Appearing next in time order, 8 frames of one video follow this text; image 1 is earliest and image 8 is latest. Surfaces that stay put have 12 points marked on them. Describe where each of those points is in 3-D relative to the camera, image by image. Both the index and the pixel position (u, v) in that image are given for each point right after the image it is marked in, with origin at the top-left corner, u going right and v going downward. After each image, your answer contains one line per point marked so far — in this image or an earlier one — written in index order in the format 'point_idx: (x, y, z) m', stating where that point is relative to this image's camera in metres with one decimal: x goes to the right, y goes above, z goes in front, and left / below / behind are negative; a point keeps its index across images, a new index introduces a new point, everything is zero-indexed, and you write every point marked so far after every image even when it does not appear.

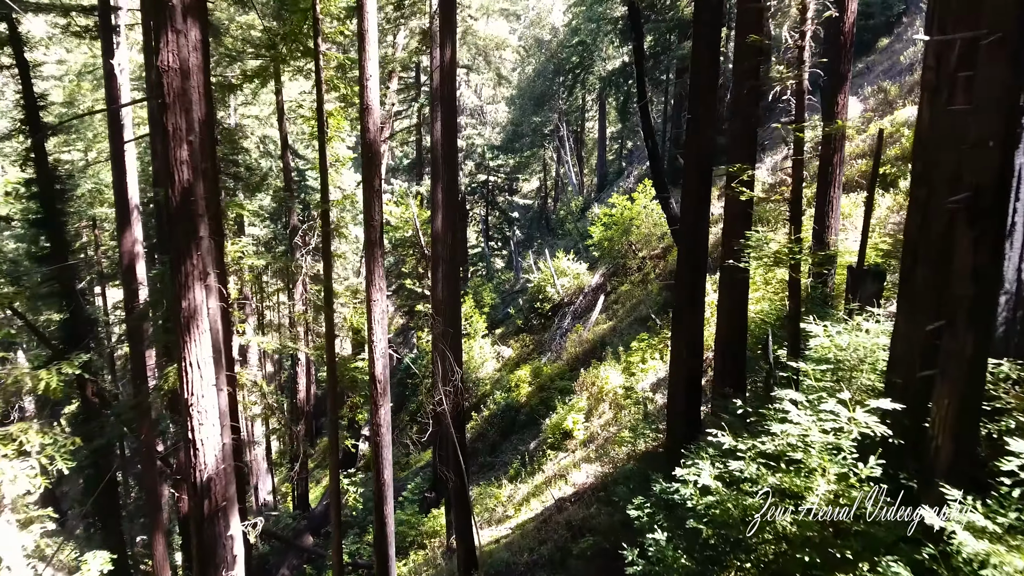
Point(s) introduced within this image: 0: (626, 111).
0: (+4.6, +7.0, +19.6) m
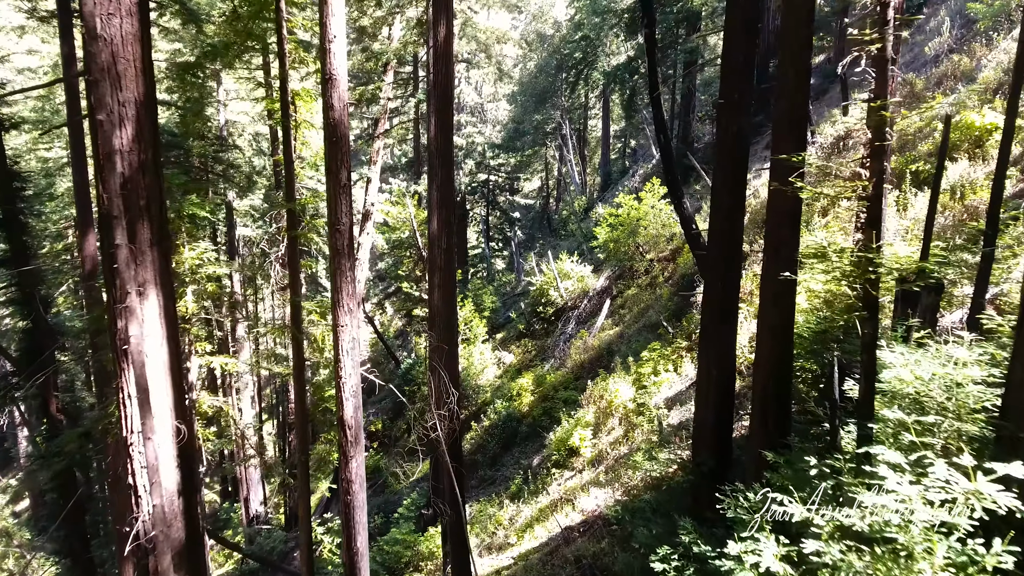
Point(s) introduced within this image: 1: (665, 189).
0: (+4.6, +6.9, +18.8) m
1: (+4.6, +3.0, +14.7) m
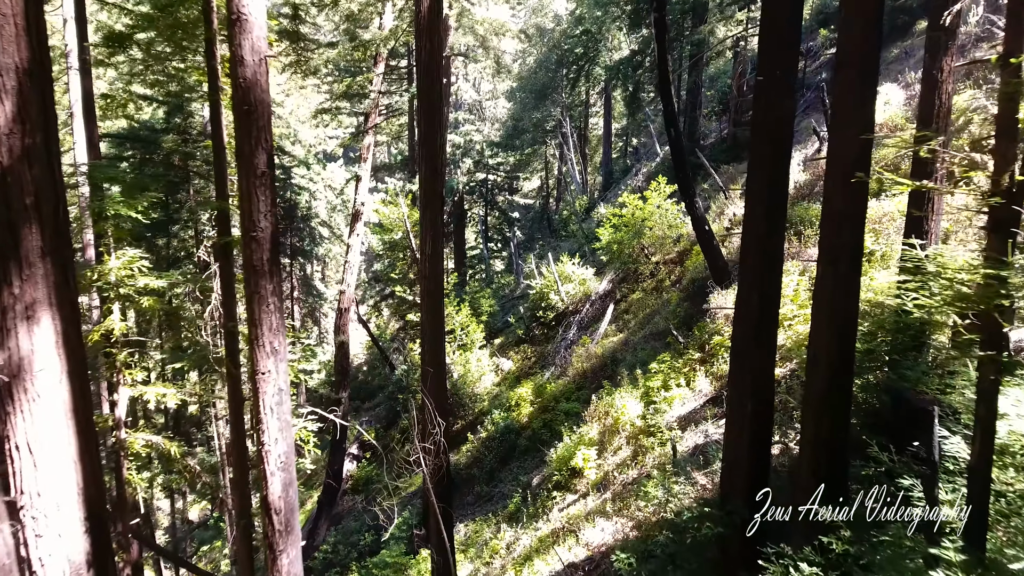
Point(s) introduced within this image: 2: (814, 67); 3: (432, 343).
0: (+4.6, +6.8, +18.1) m
1: (+4.5, +2.9, +13.9) m
2: (+10.9, +8.0, +17.7) m
3: (-0.9, -0.6, +5.6) m
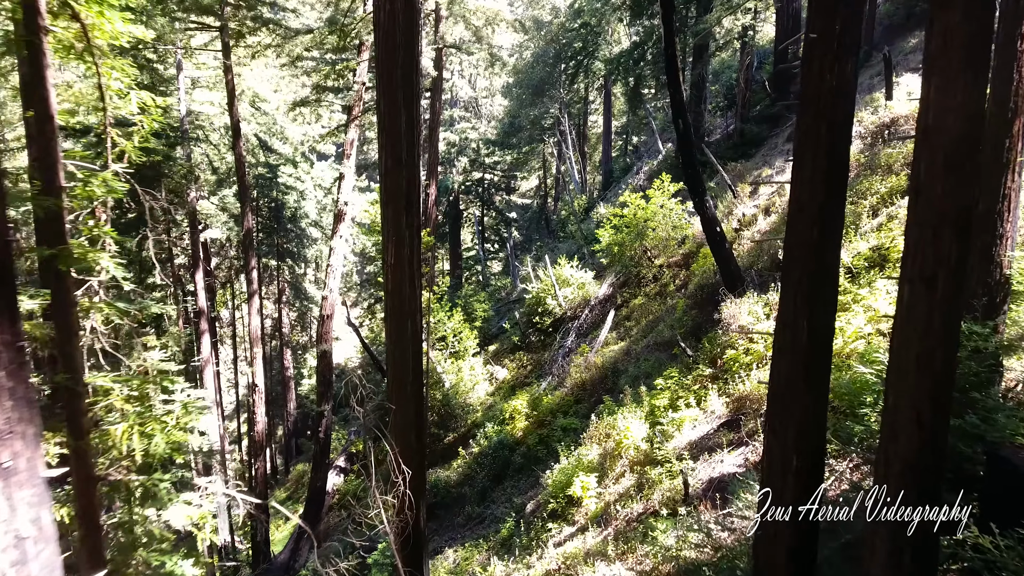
0: (+4.4, +6.7, +17.2) m
1: (+4.4, +2.8, +13.1) m
2: (+10.7, +7.9, +16.9) m
3: (-1.1, -0.8, +4.7) m
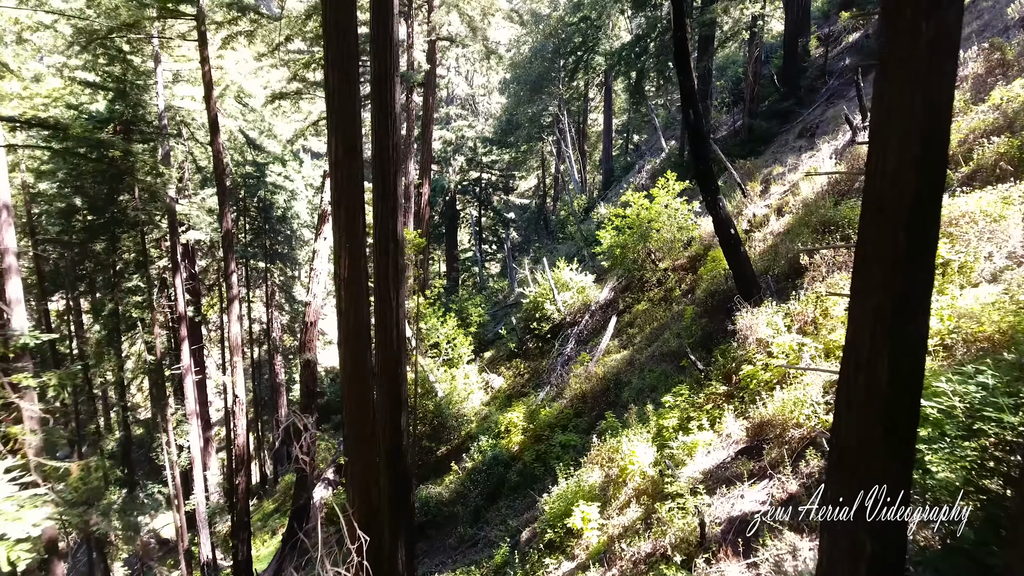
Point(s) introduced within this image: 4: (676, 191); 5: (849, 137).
0: (+4.3, +6.5, +16.5) m
1: (+4.3, +2.6, +12.3) m
2: (+10.6, +7.7, +16.1) m
3: (-1.2, -0.9, +3.9) m
4: (+4.0, +2.4, +11.9) m
5: (+7.6, +3.4, +11.1) m
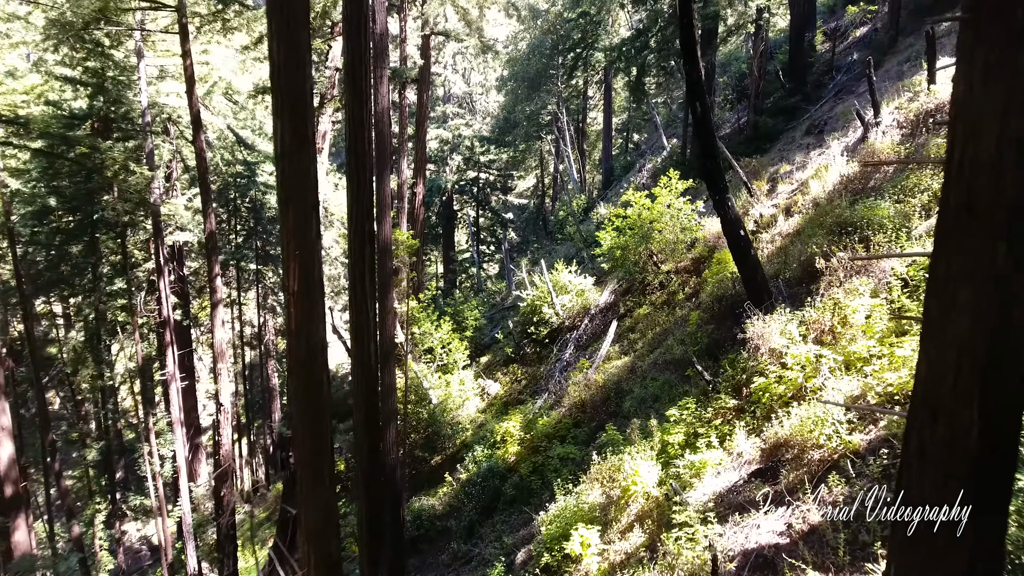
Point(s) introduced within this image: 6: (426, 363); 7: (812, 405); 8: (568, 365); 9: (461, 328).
0: (+4.2, +6.5, +16.0) m
1: (+4.2, +2.5, +11.8) m
2: (+10.5, +7.7, +15.6) m
3: (-1.3, -1.0, +3.4) m
4: (+3.9, +2.3, +11.4) m
5: (+7.5, +3.3, +10.6) m
6: (-2.5, -2.2, +14.1) m
7: (+3.4, -1.3, +5.5) m
8: (+1.4, -2.0, +12.7) m
9: (-1.8, -1.4, +17.1) m
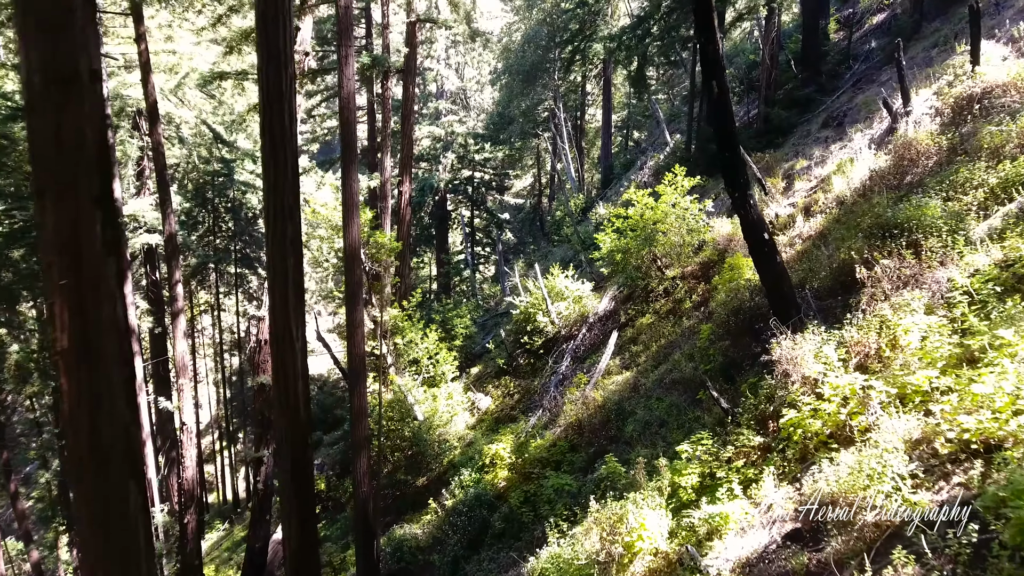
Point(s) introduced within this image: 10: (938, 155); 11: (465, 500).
0: (+4.0, +6.3, +14.9) m
1: (+3.9, +2.4, +10.7) m
2: (+10.2, +7.5, +14.6) m
3: (-1.5, -1.1, +2.4) m
4: (+3.7, +2.1, +10.3) m
5: (+7.3, +3.2, +9.5) m
6: (-2.7, -2.3, +13.0) m
7: (+3.2, -1.5, +4.5) m
8: (+1.2, -2.2, +11.6) m
9: (-2.0, -1.6, +16.0) m
10: (+6.3, +2.0, +7.2) m
11: (-0.9, -4.4, +10.1) m
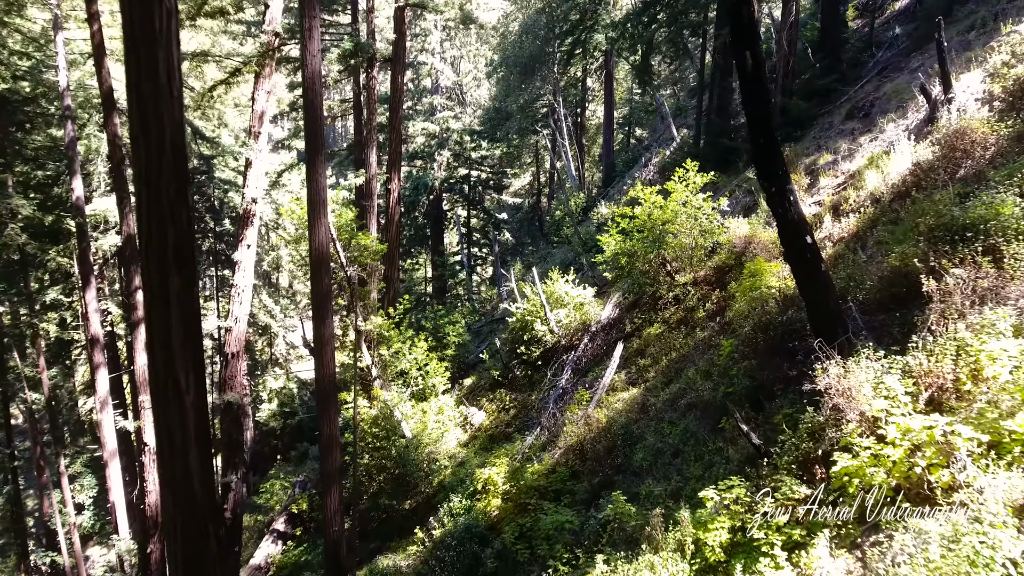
0: (+3.9, +6.1, +13.9) m
1: (+3.8, +2.2, +9.7) m
2: (+10.1, +7.4, +13.6) m
3: (-1.6, -1.3, +1.3) m
4: (+3.6, +2.0, +9.3) m
5: (+7.2, +3.0, +8.5) m
6: (-2.8, -2.5, +12.0) m
7: (+3.1, -1.6, +3.5) m
8: (+1.1, -2.3, +10.6) m
9: (-2.1, -1.7, +15.0) m
10: (+6.2, +1.8, +6.2) m
11: (-1.0, -4.5, +9.1) m
